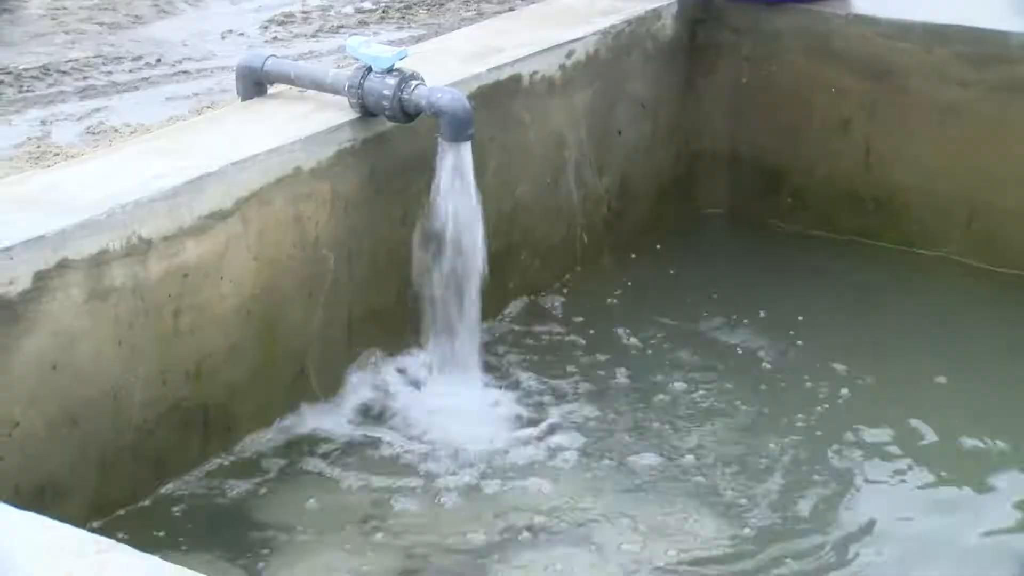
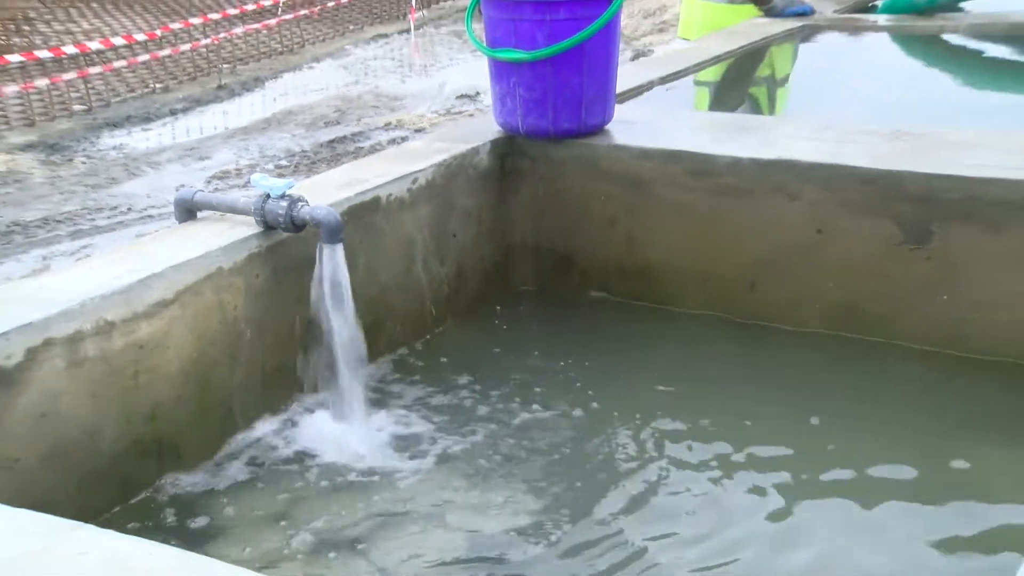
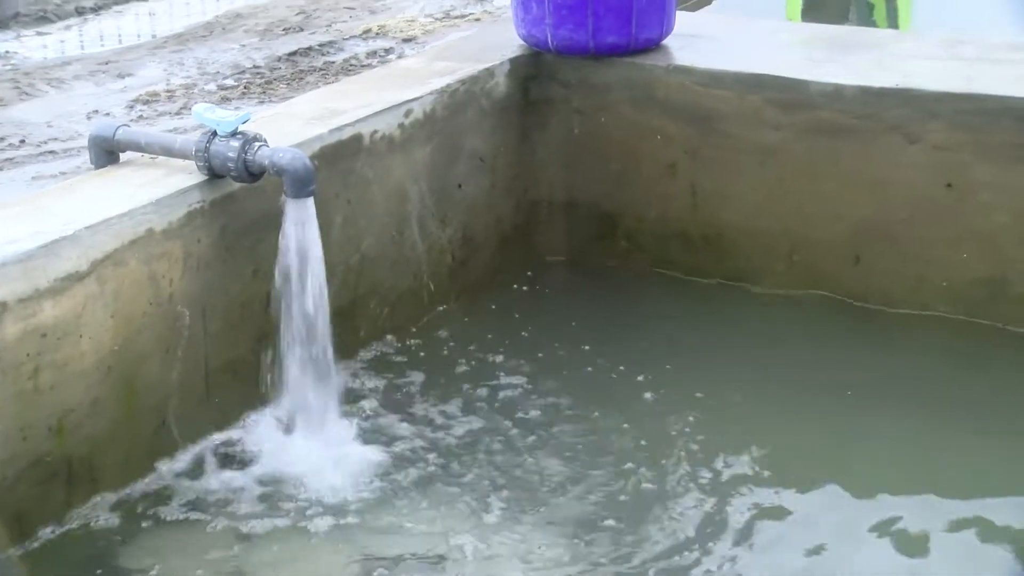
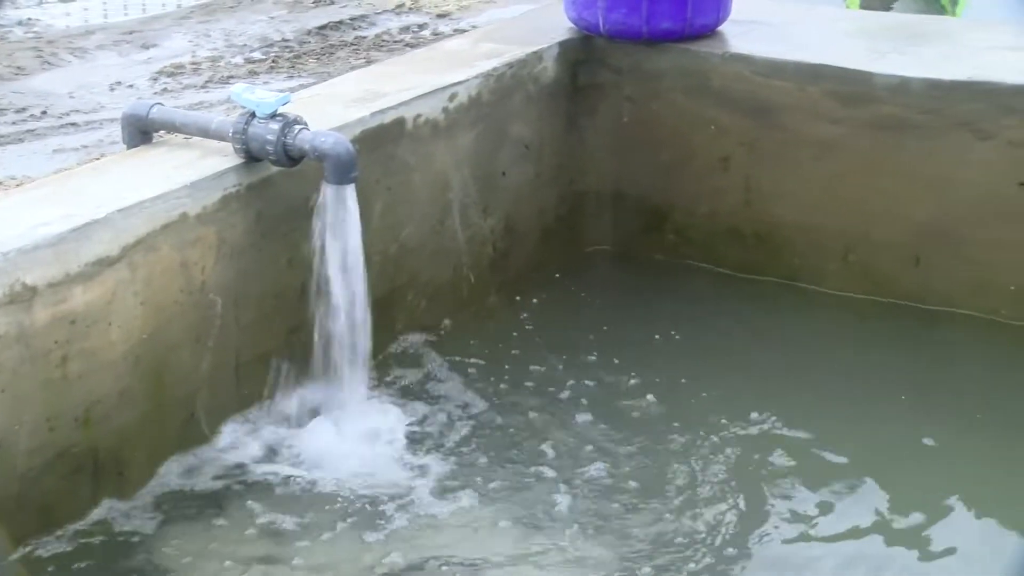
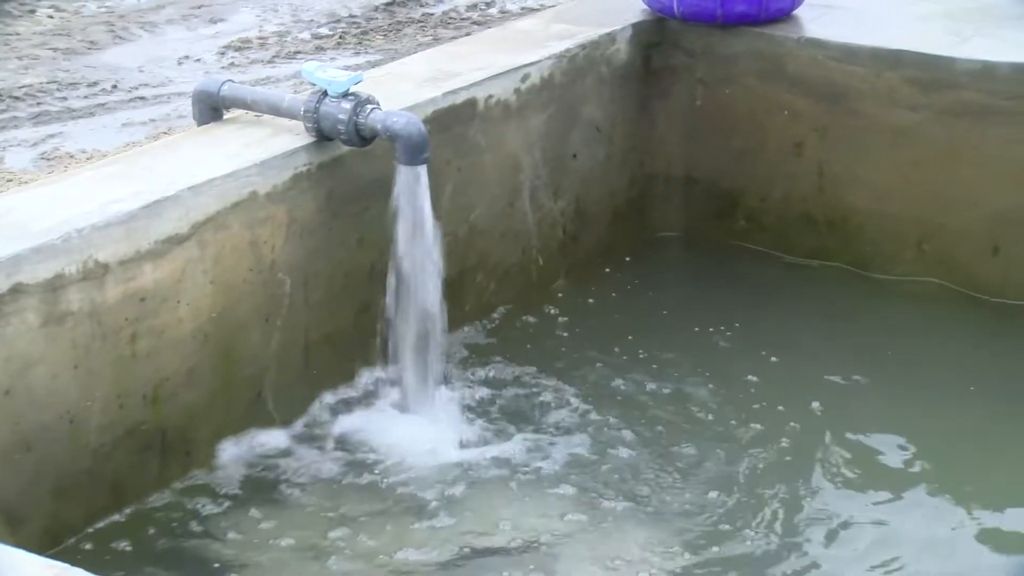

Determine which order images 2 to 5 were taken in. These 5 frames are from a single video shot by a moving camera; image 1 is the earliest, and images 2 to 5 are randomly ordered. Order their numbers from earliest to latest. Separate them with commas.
5, 4, 3, 2
